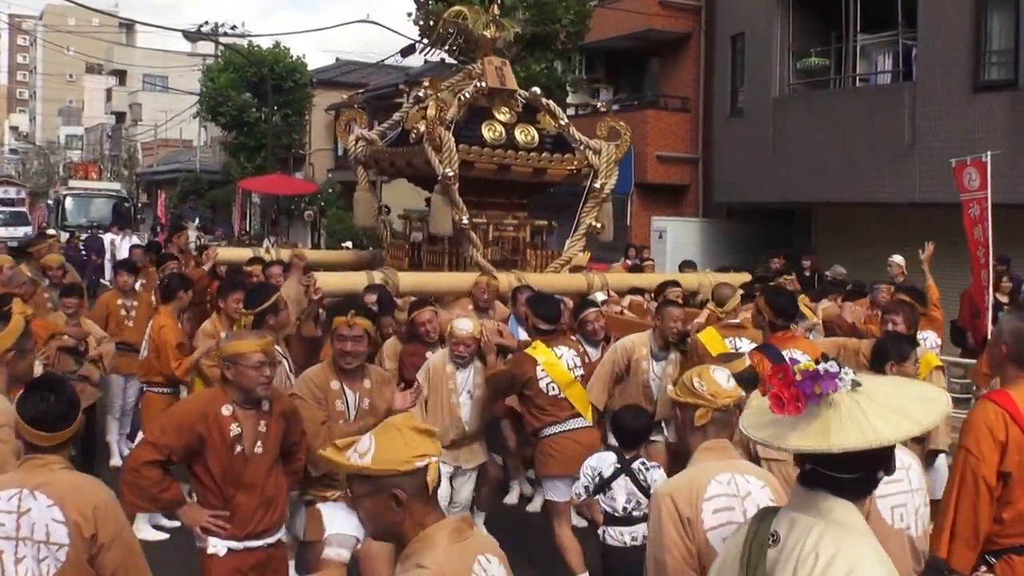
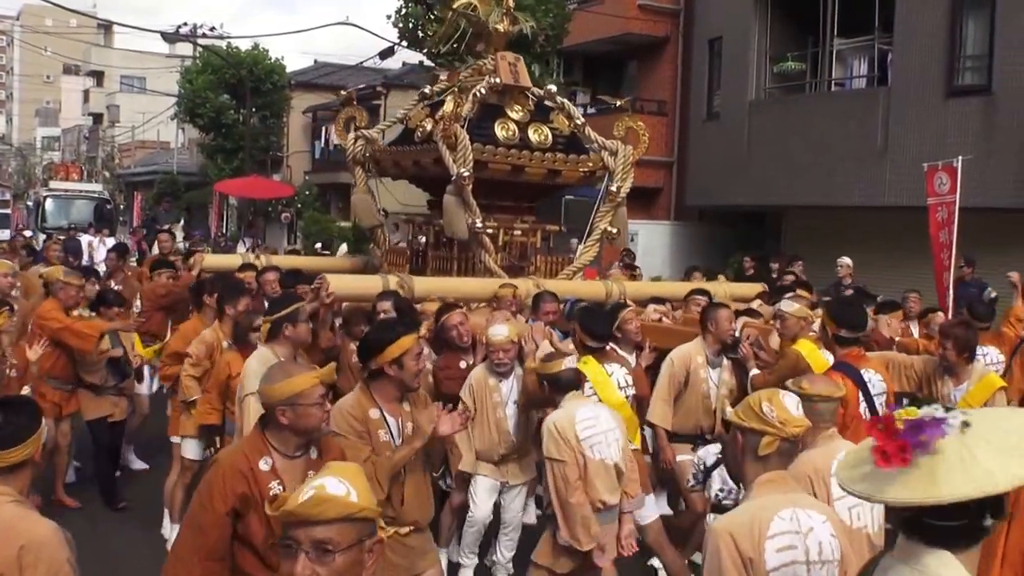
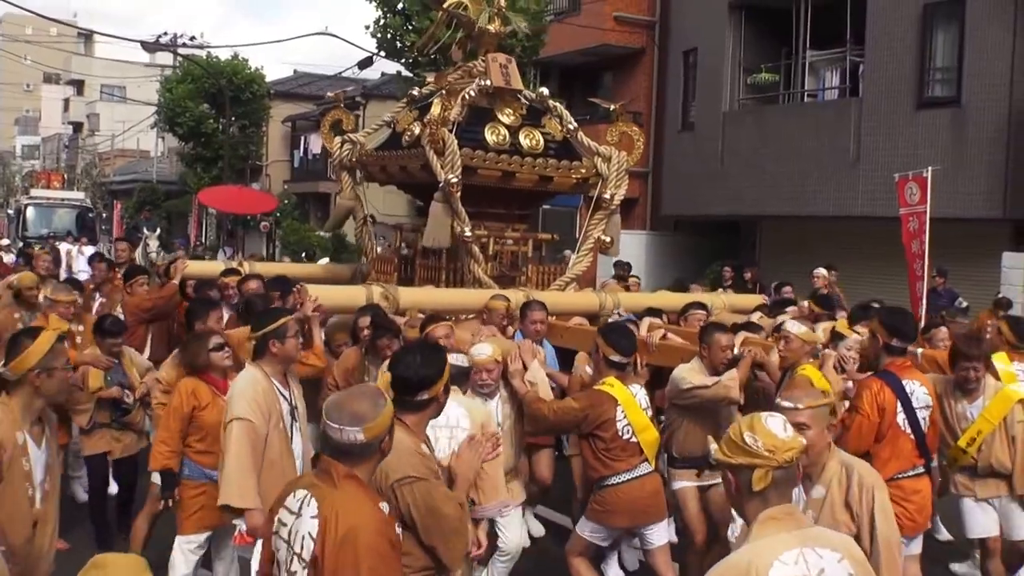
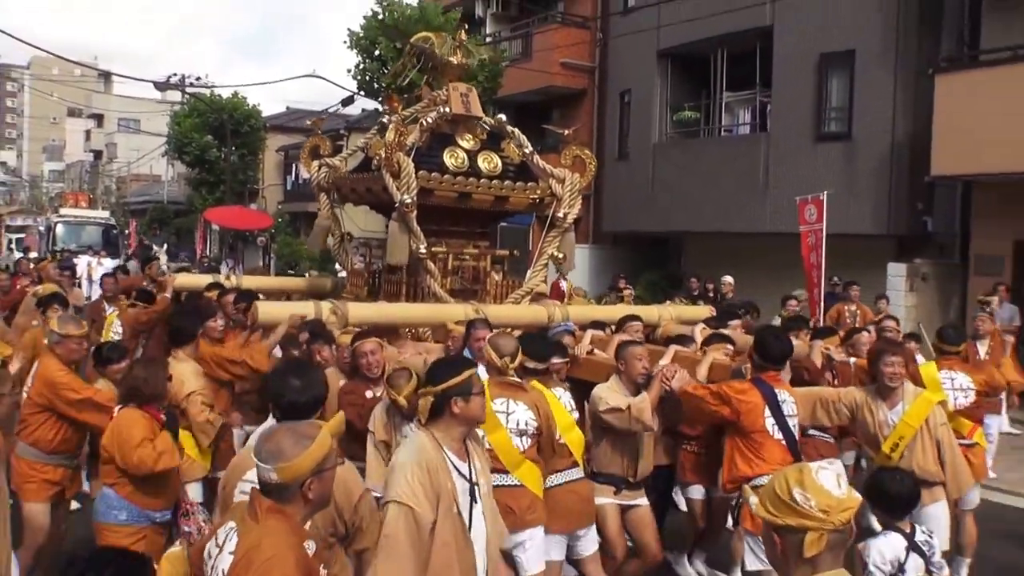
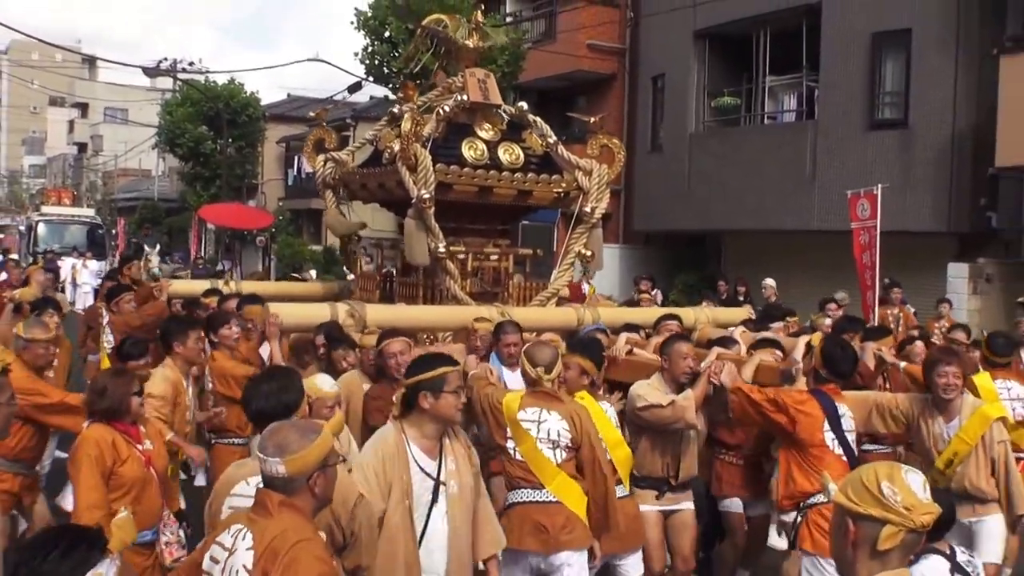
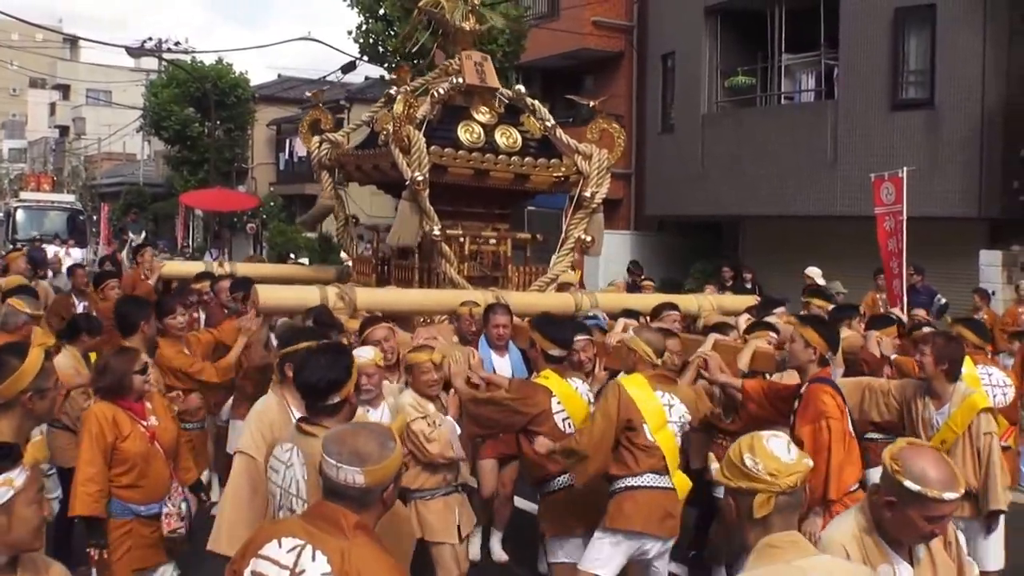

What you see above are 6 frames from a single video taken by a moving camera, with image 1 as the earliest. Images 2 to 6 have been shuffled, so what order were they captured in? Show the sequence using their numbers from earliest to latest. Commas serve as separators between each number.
2, 3, 6, 5, 4
